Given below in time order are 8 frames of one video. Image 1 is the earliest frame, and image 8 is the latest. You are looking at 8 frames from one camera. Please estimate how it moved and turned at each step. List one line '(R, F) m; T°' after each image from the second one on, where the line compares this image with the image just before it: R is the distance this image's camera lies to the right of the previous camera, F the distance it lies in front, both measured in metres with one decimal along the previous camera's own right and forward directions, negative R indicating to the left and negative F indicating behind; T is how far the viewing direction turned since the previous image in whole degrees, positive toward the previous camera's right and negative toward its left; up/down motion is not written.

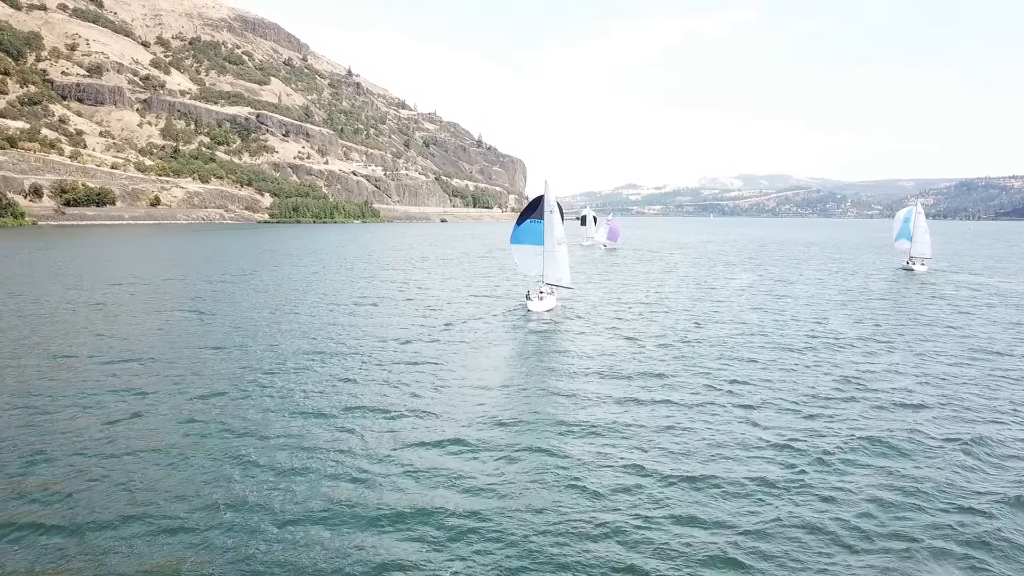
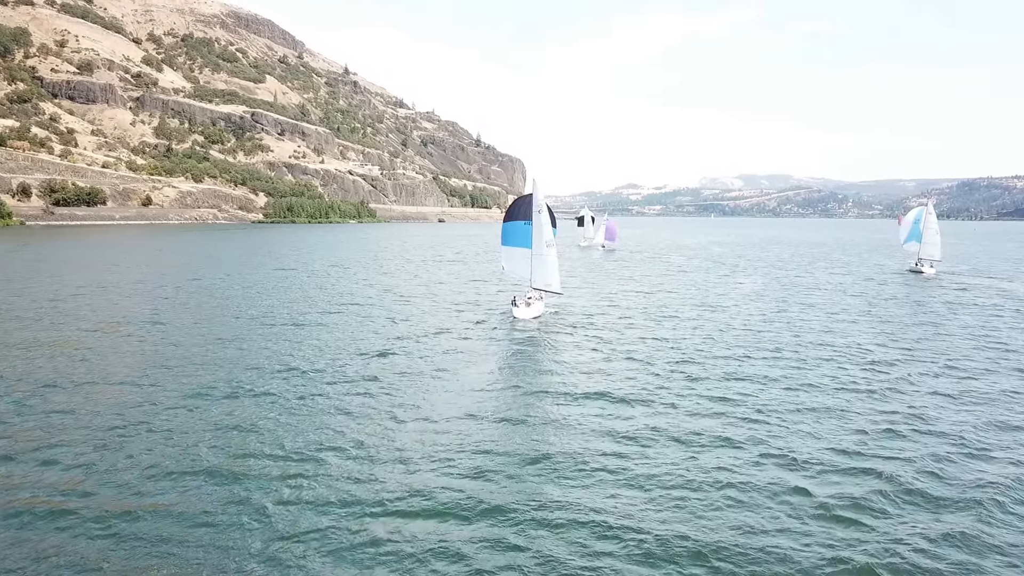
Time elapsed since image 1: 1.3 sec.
(+0.3, +1.9) m; 0°
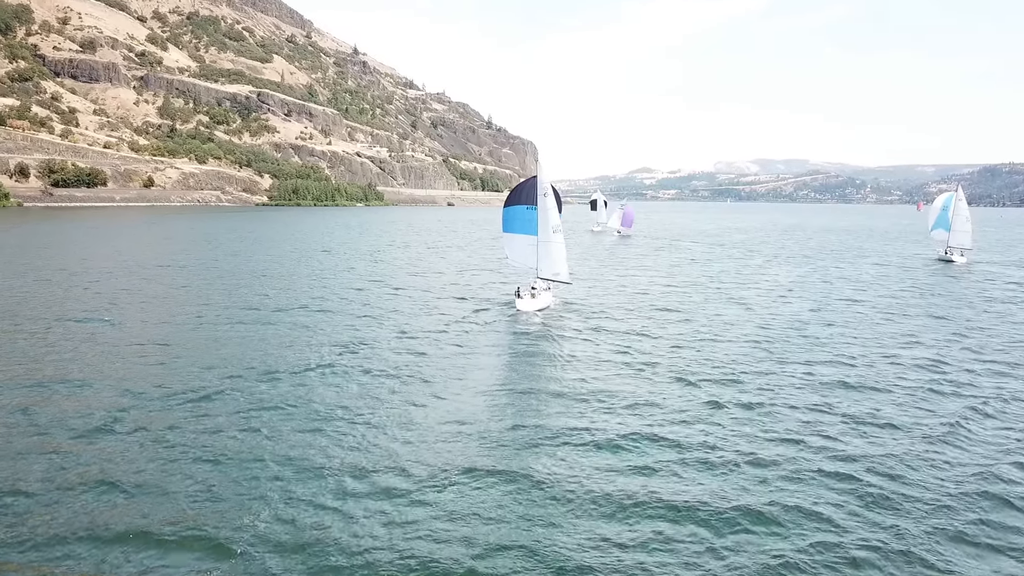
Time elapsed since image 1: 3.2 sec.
(+0.1, +3.1) m; -1°
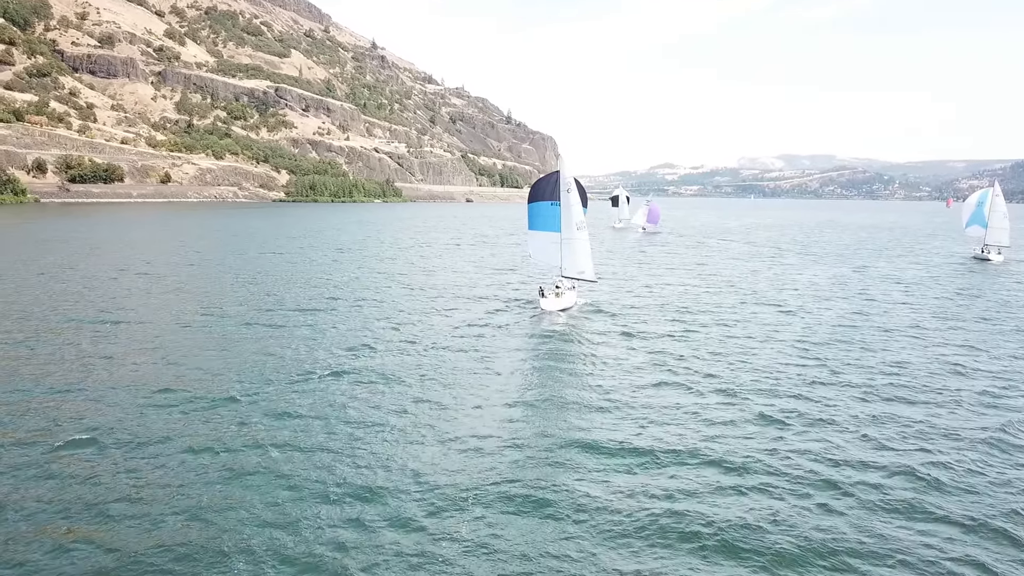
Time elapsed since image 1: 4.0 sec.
(-0.2, +2.0) m; -1°
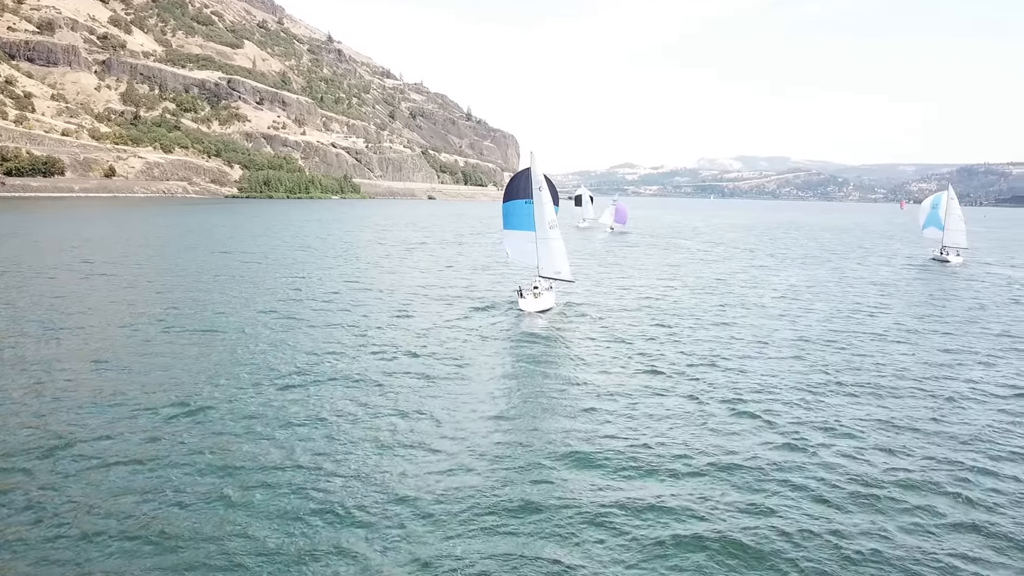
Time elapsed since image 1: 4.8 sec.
(-1.0, +2.5) m; +3°
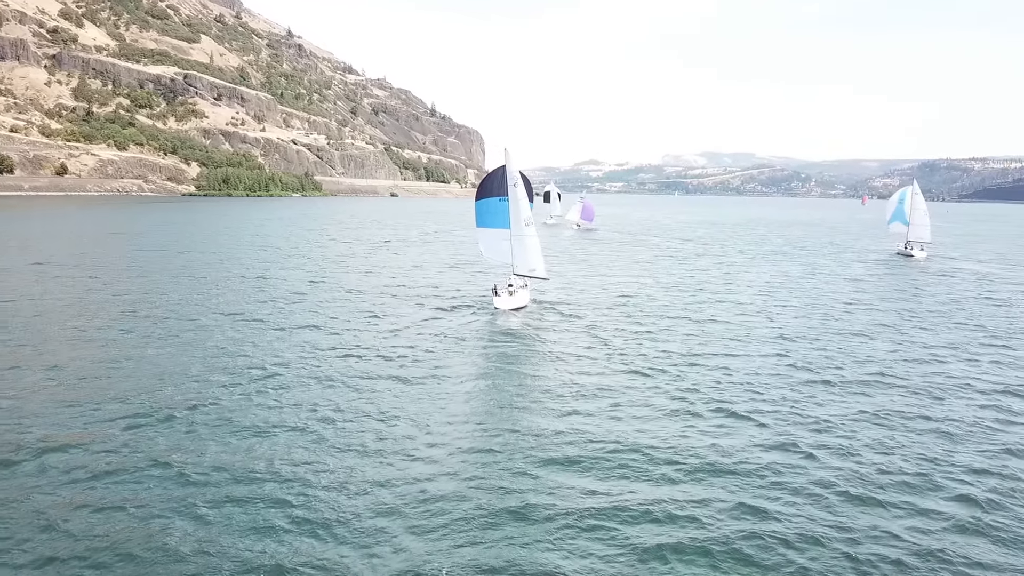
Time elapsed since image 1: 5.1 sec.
(-0.3, +1.1) m; +3°
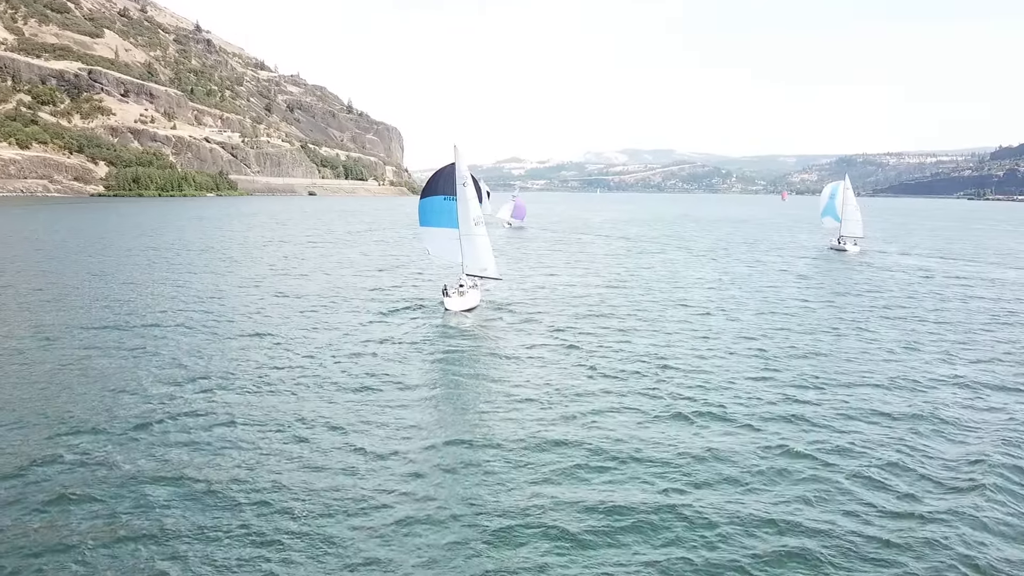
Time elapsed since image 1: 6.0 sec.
(-1.7, +1.5) m; +6°
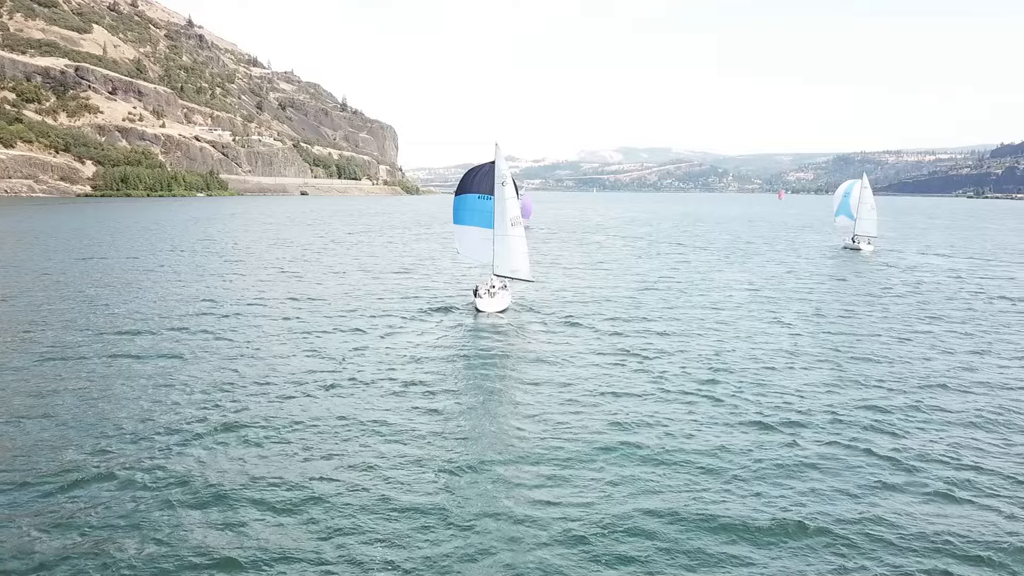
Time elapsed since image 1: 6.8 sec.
(-2.6, +1.3) m; +1°
